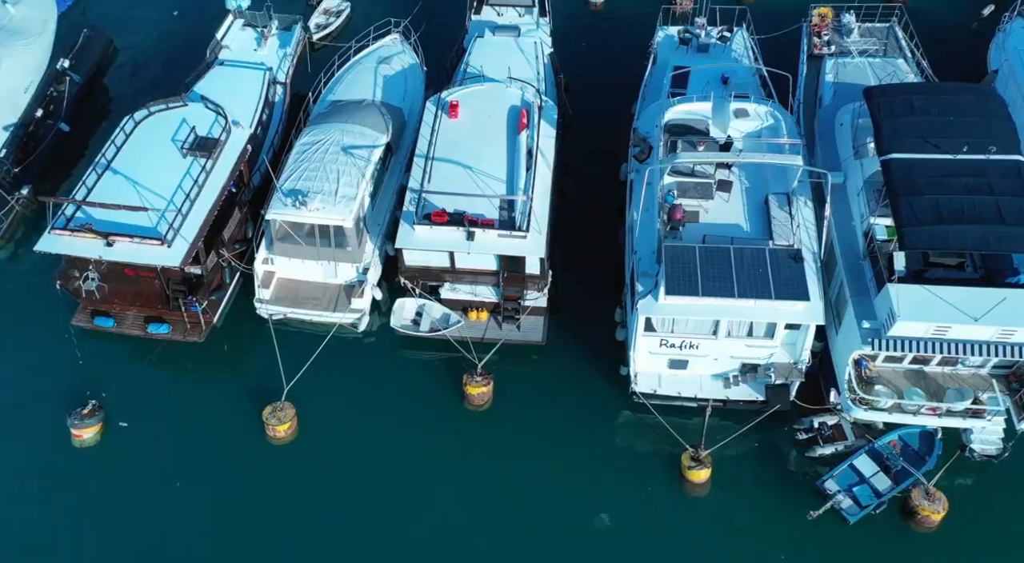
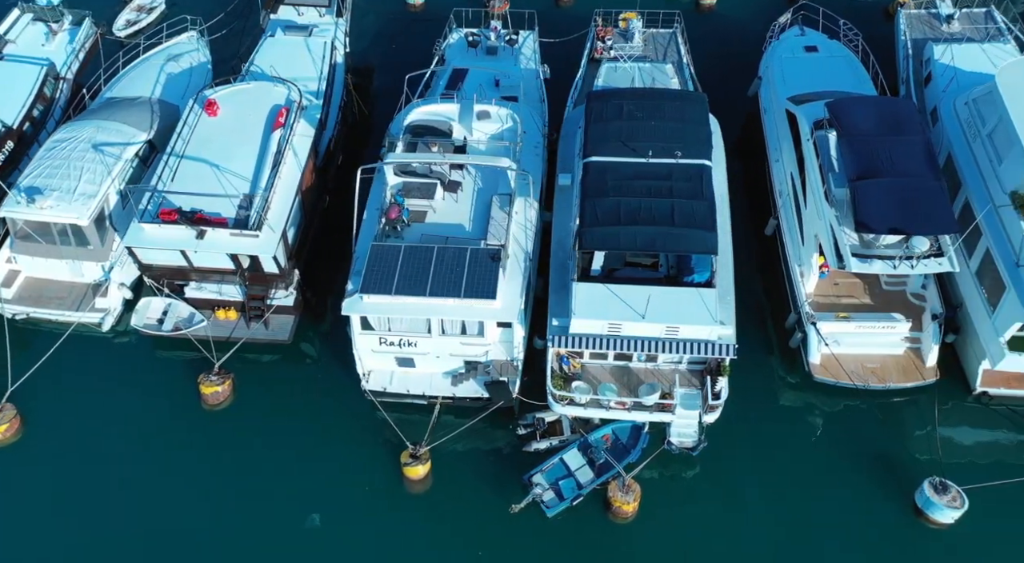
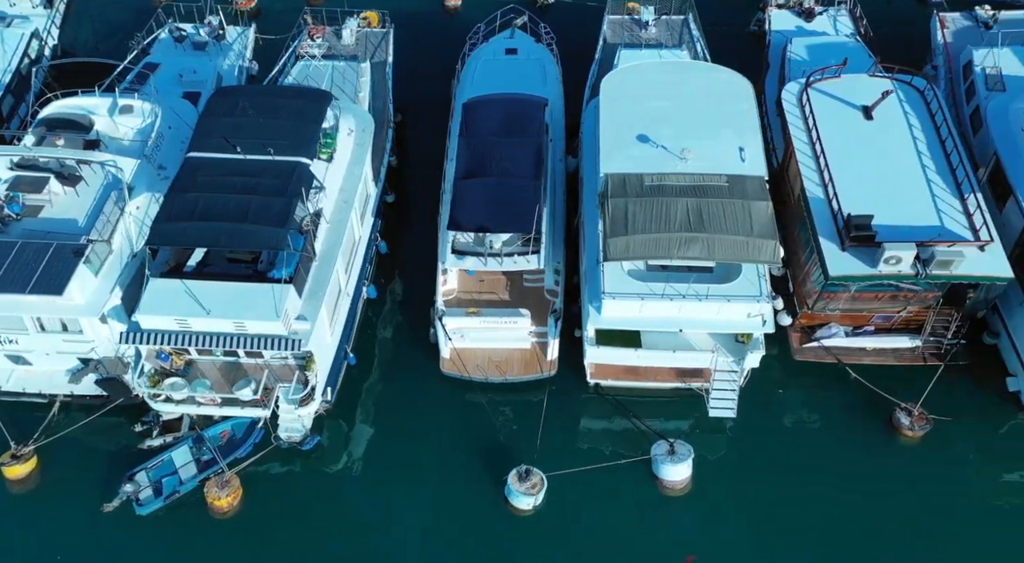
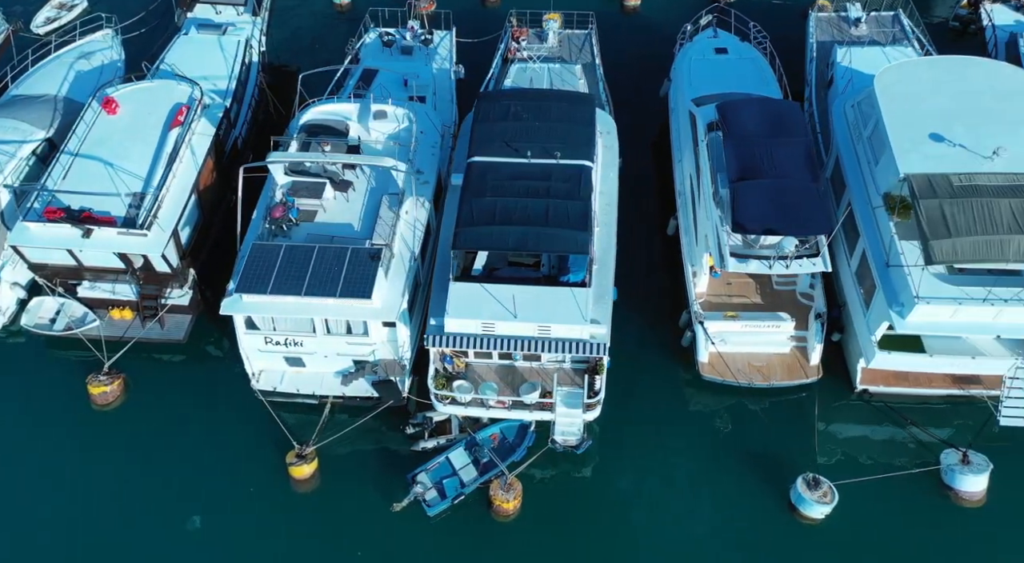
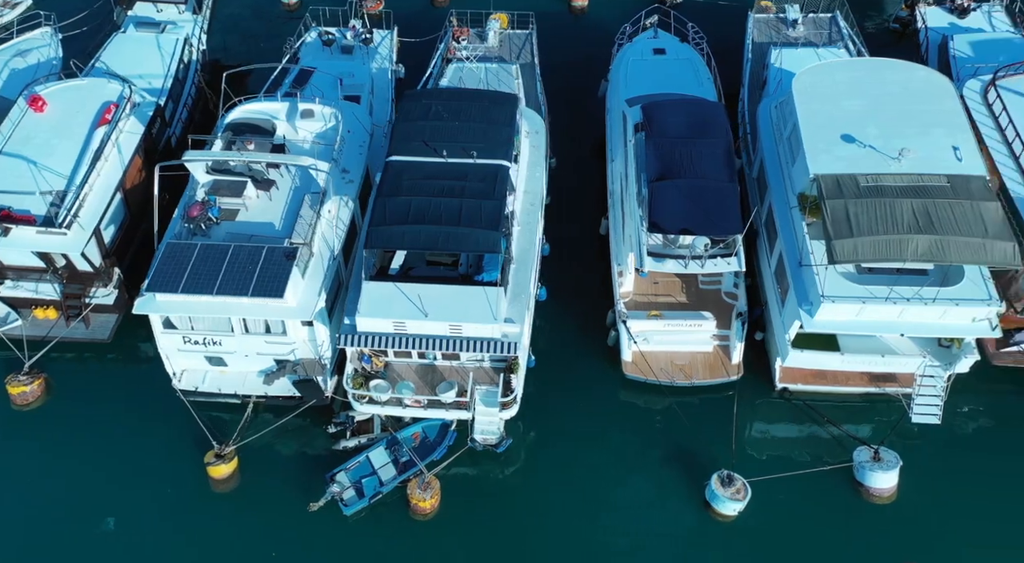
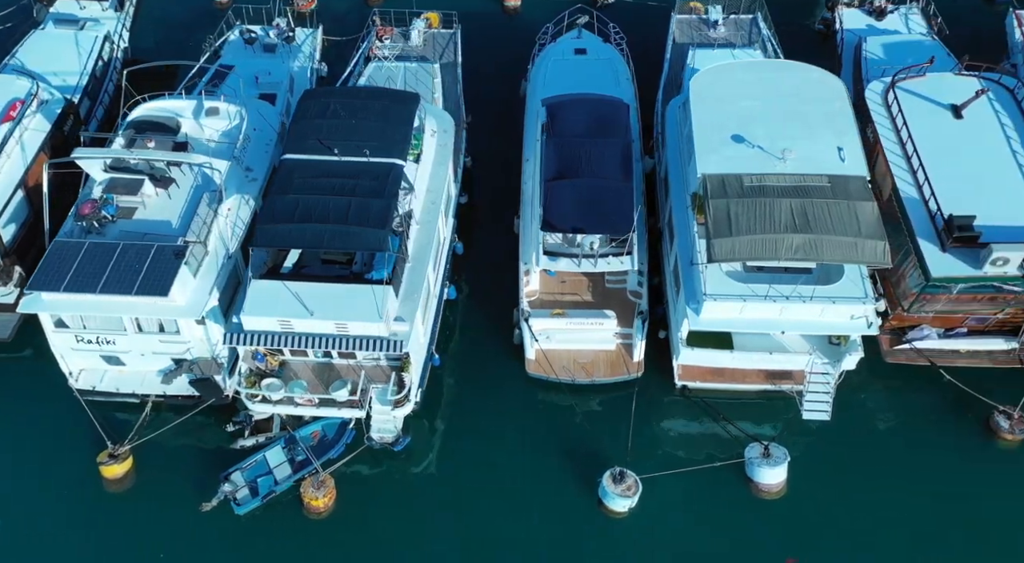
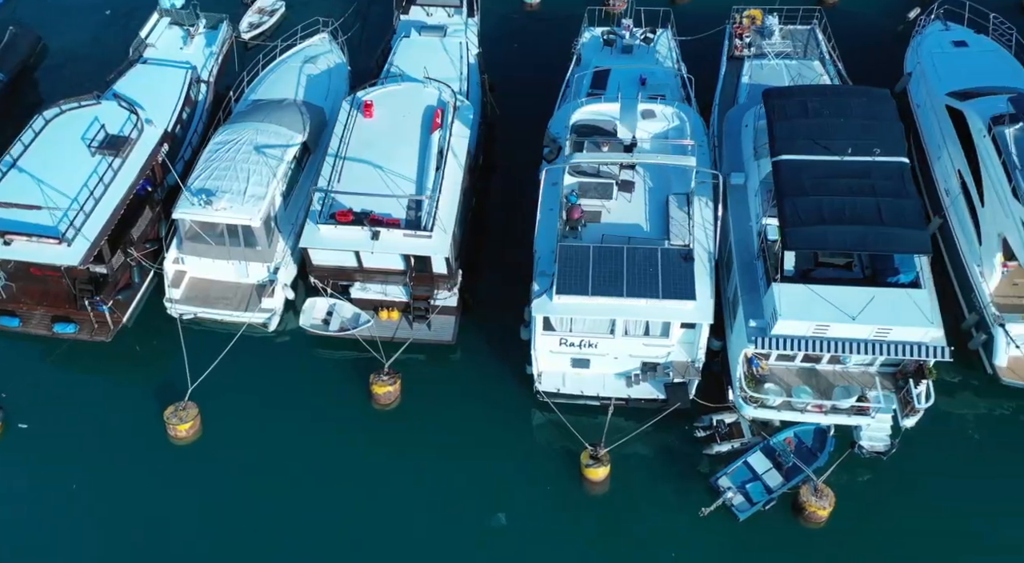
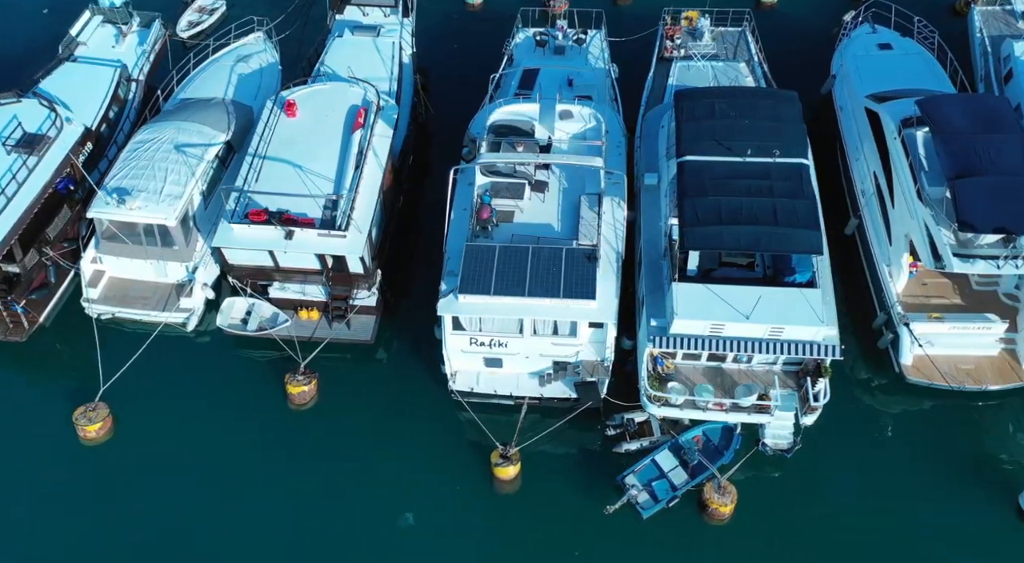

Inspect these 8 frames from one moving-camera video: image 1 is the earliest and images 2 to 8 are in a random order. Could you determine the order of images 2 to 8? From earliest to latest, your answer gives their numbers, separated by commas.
7, 8, 2, 4, 5, 6, 3
